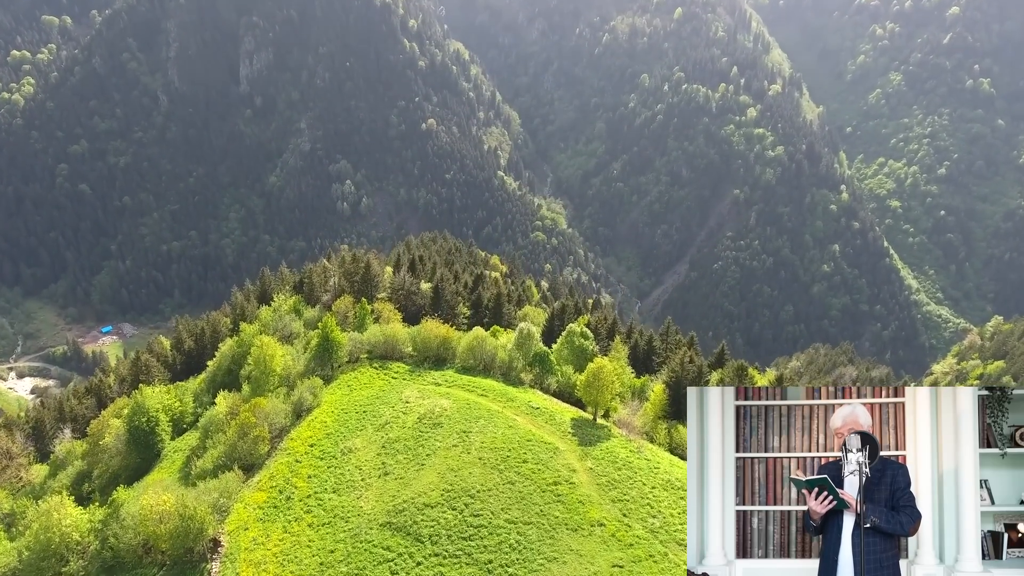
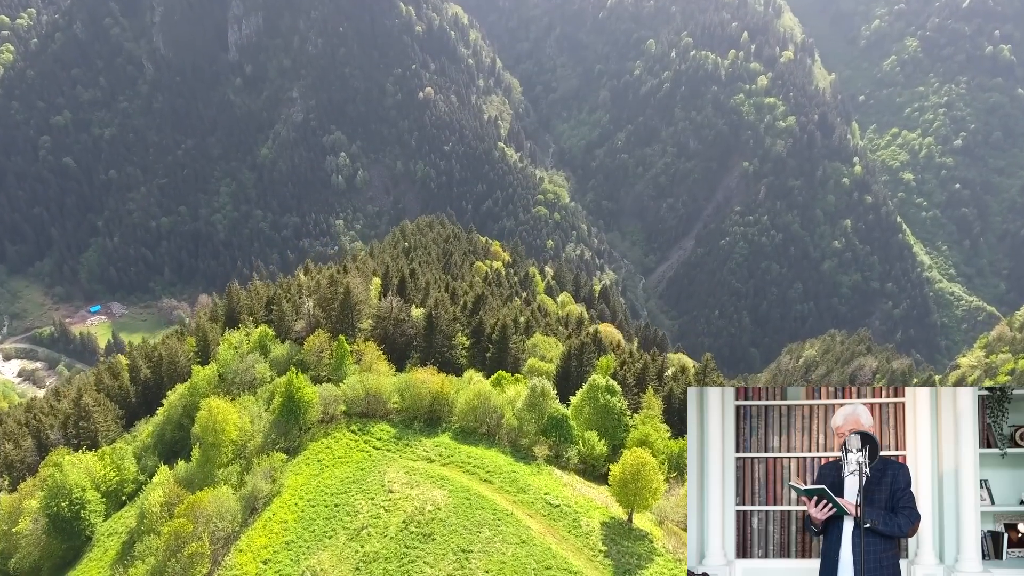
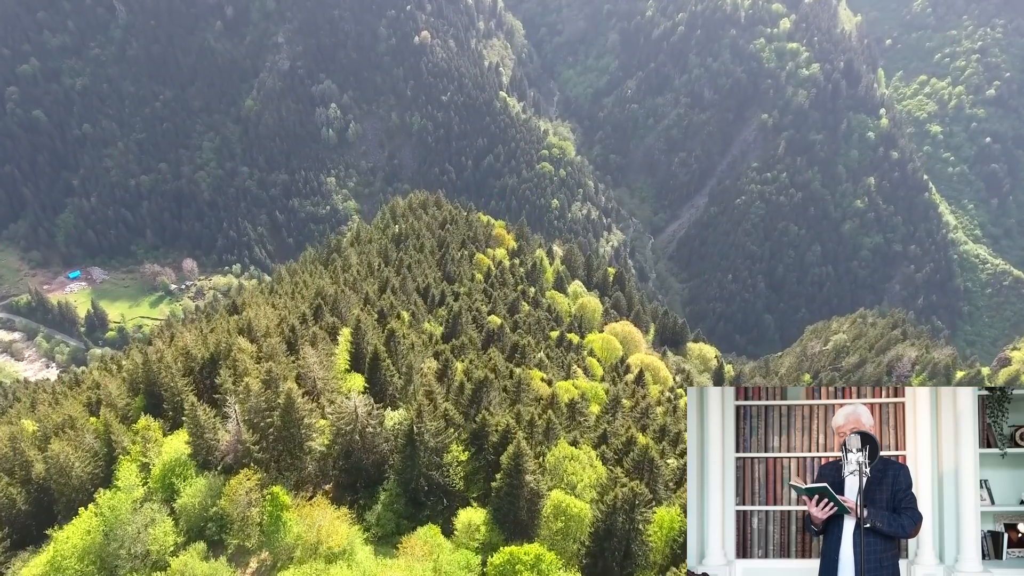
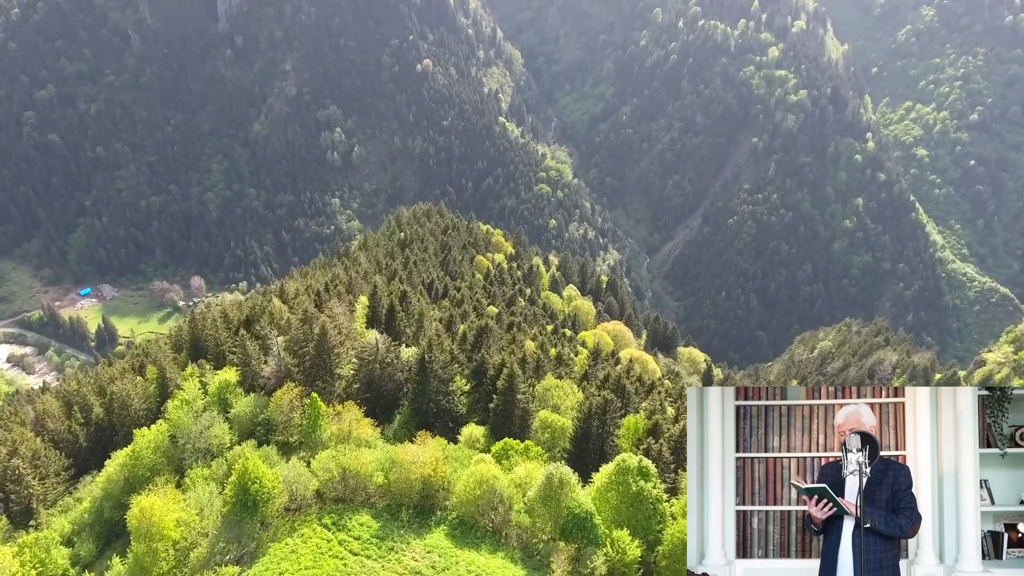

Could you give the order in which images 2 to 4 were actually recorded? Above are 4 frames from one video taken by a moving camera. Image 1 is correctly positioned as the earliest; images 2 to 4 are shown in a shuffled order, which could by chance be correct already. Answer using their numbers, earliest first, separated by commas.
2, 4, 3
